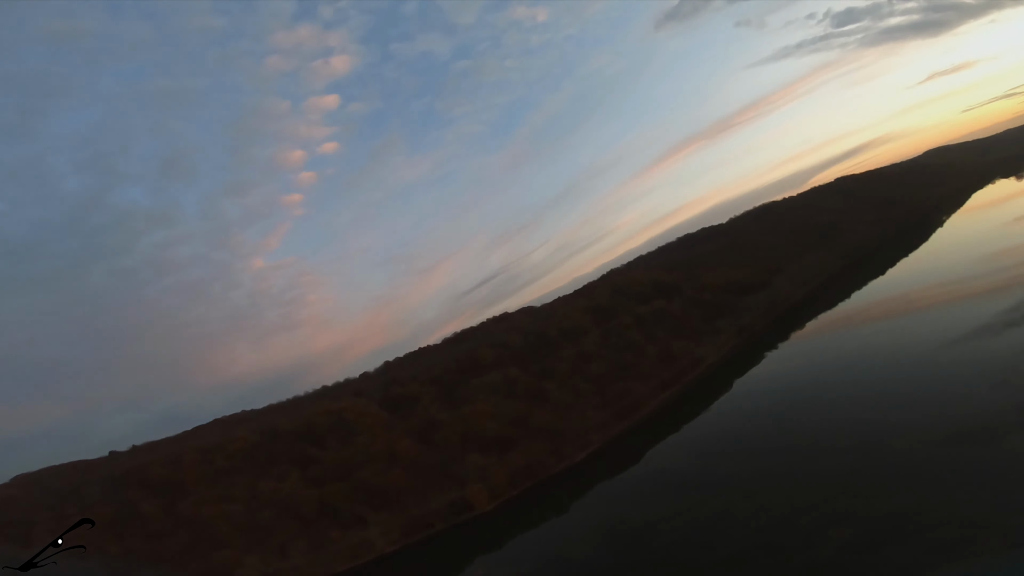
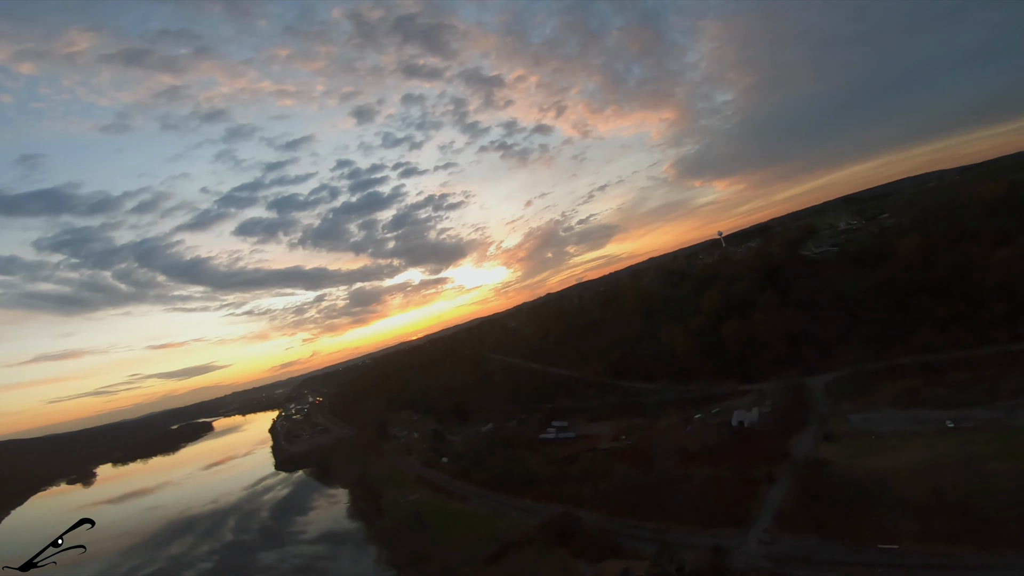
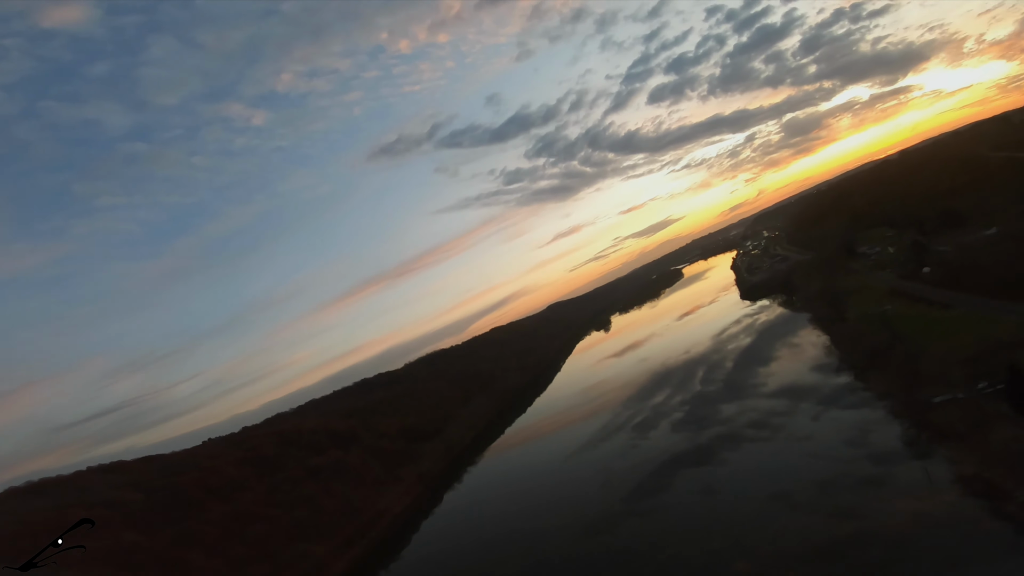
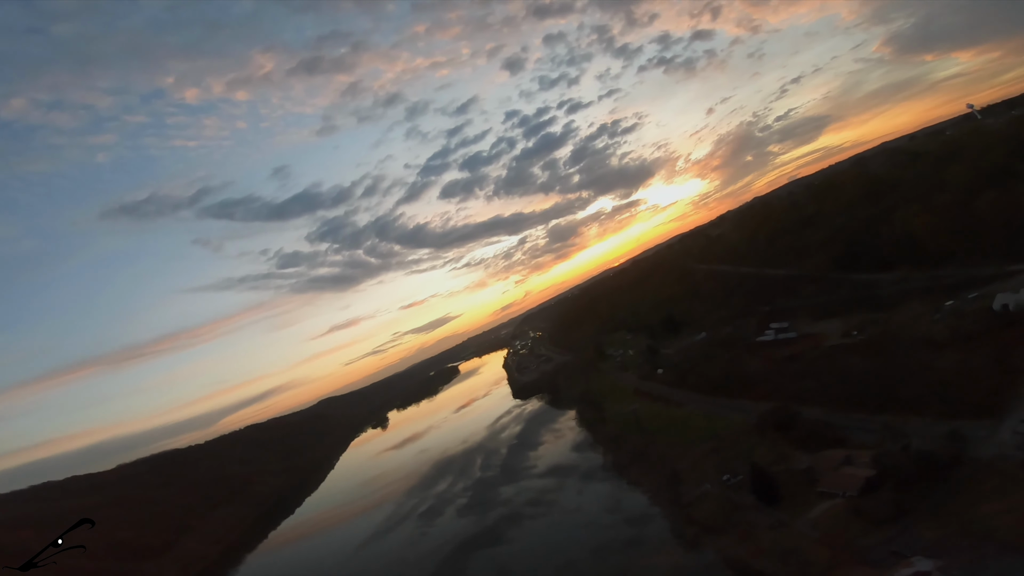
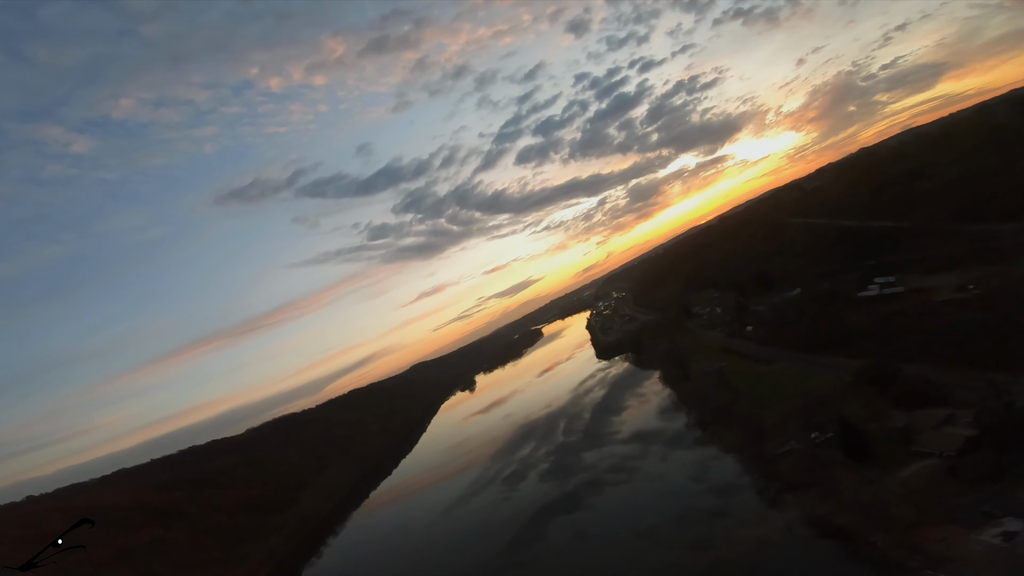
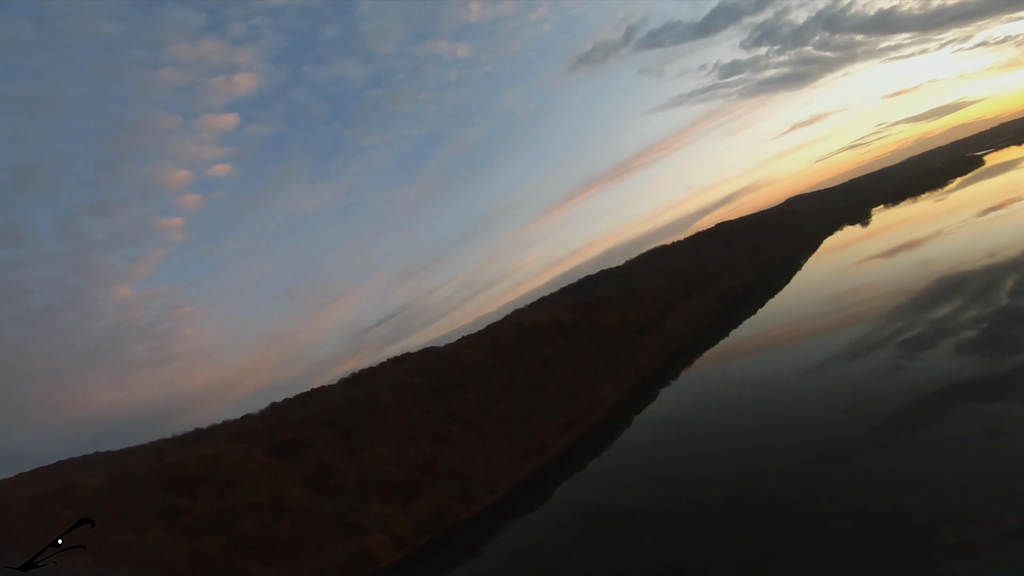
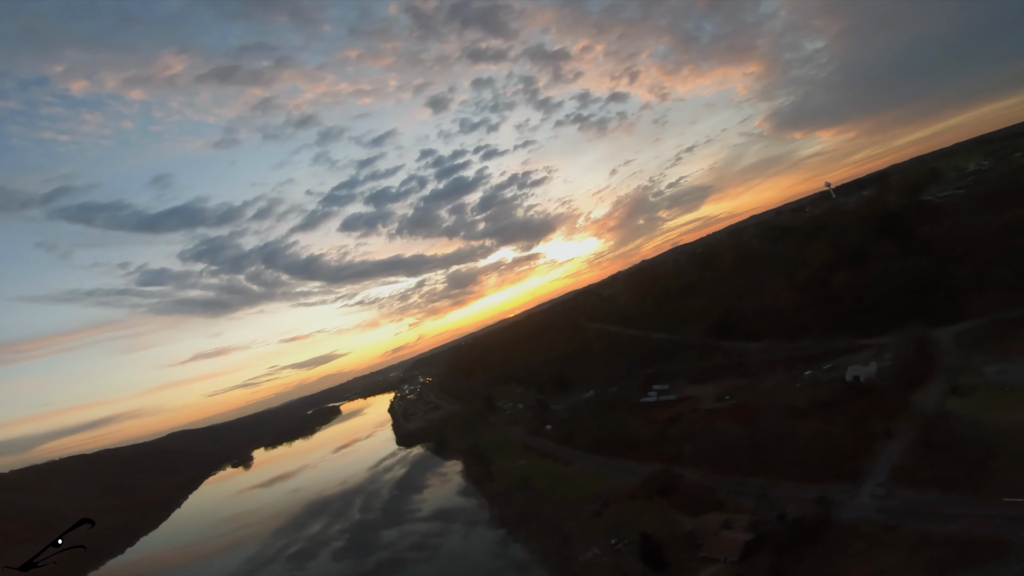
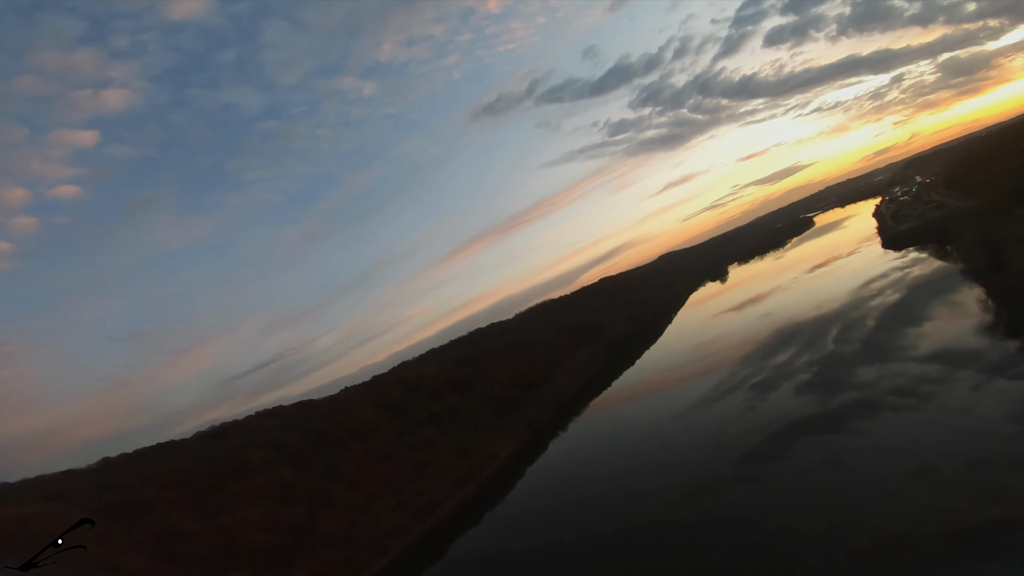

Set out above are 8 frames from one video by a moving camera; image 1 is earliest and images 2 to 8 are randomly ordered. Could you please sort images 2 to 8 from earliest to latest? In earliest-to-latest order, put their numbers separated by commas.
6, 8, 3, 5, 4, 7, 2
